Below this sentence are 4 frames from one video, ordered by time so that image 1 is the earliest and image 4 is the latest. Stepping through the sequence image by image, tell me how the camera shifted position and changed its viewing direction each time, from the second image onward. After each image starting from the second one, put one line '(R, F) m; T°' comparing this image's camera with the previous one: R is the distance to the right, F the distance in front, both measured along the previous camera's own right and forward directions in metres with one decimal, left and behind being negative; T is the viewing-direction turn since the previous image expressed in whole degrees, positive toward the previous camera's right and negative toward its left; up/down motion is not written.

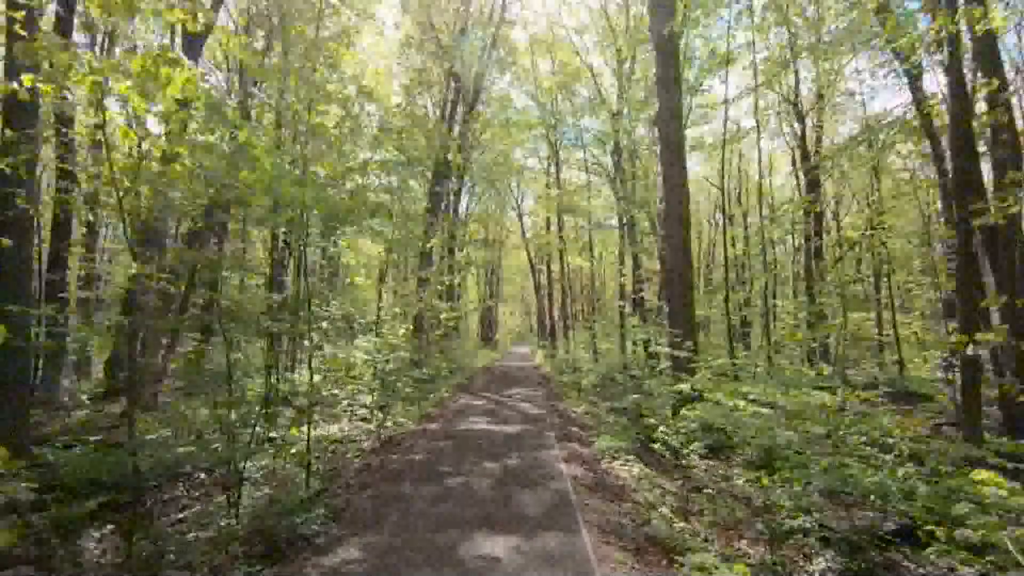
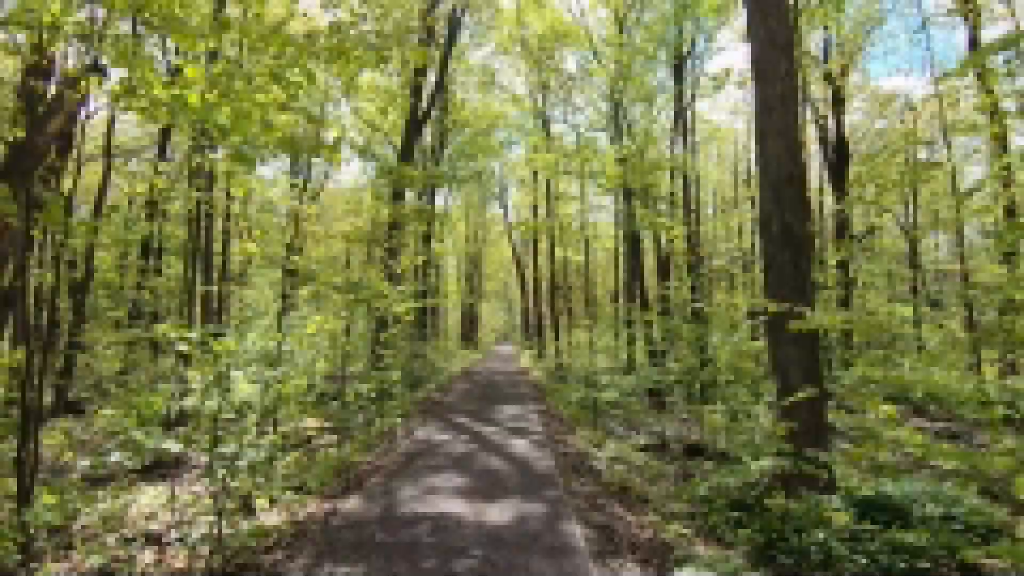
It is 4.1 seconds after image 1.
(0.0, +3.7) m; +2°
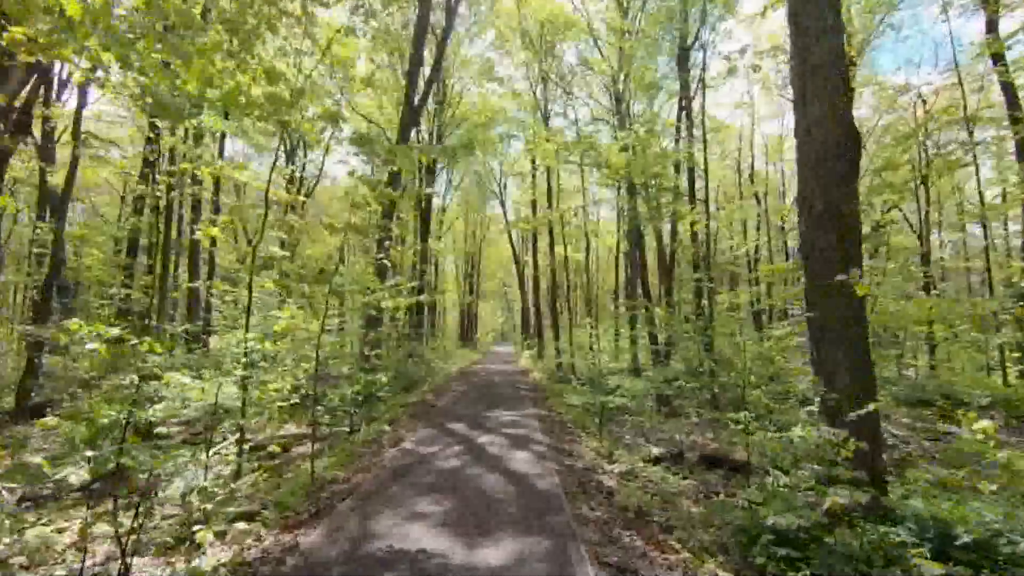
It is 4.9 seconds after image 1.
(0.0, +0.7) m; 0°
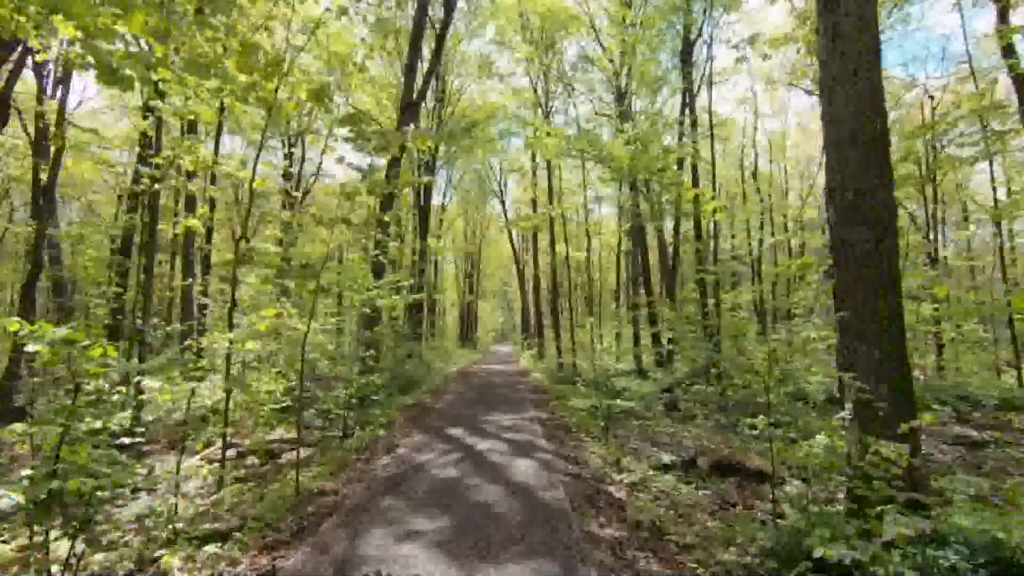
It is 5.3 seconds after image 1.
(0.0, +0.4) m; 0°
